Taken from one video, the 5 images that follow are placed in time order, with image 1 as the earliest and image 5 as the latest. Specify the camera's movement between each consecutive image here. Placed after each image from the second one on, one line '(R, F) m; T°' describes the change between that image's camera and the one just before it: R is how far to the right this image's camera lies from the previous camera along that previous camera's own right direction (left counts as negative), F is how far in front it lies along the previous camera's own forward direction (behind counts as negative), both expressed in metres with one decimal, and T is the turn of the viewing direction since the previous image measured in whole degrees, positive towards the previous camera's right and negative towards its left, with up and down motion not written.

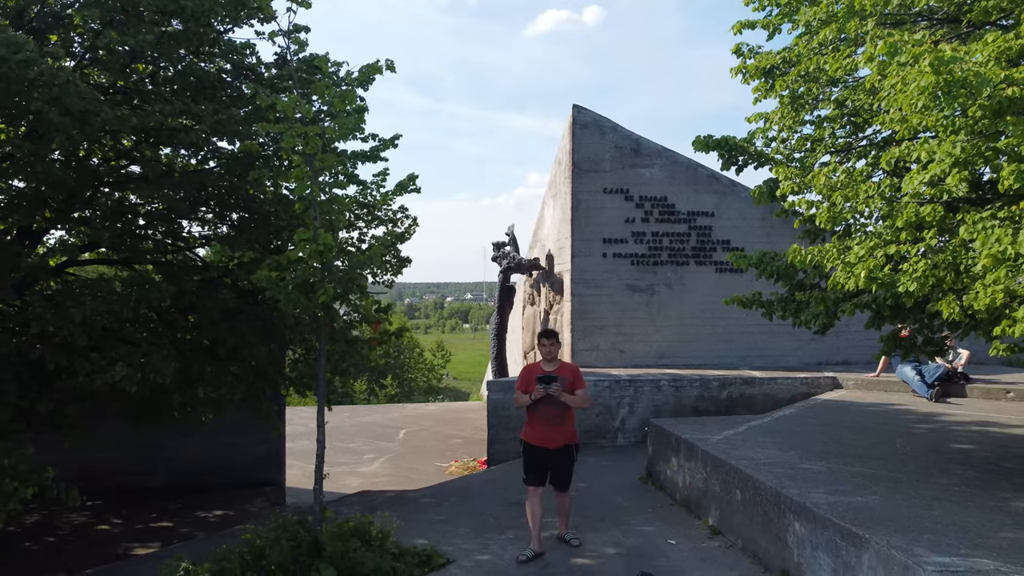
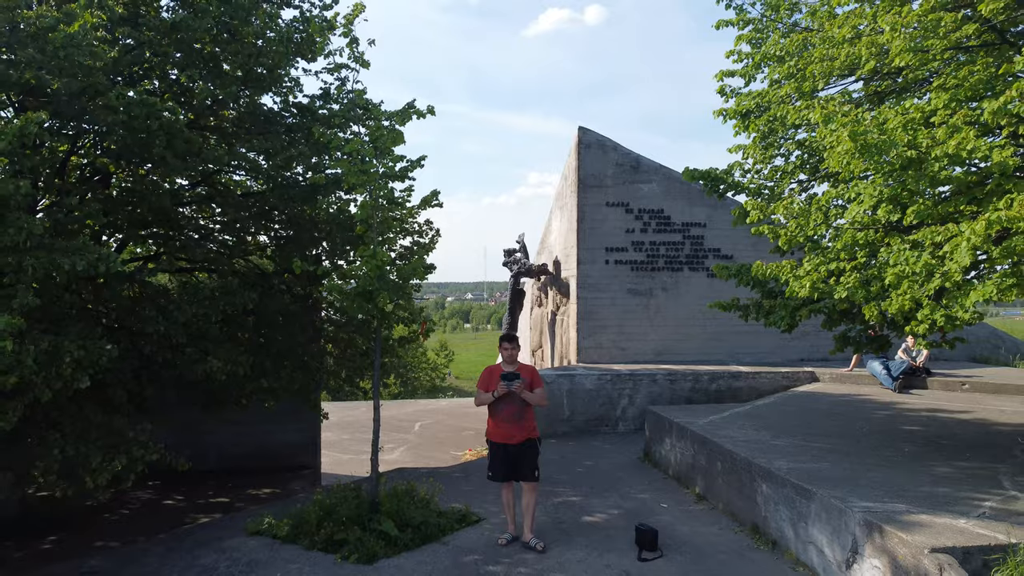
(-0.2, -1.1) m; 0°
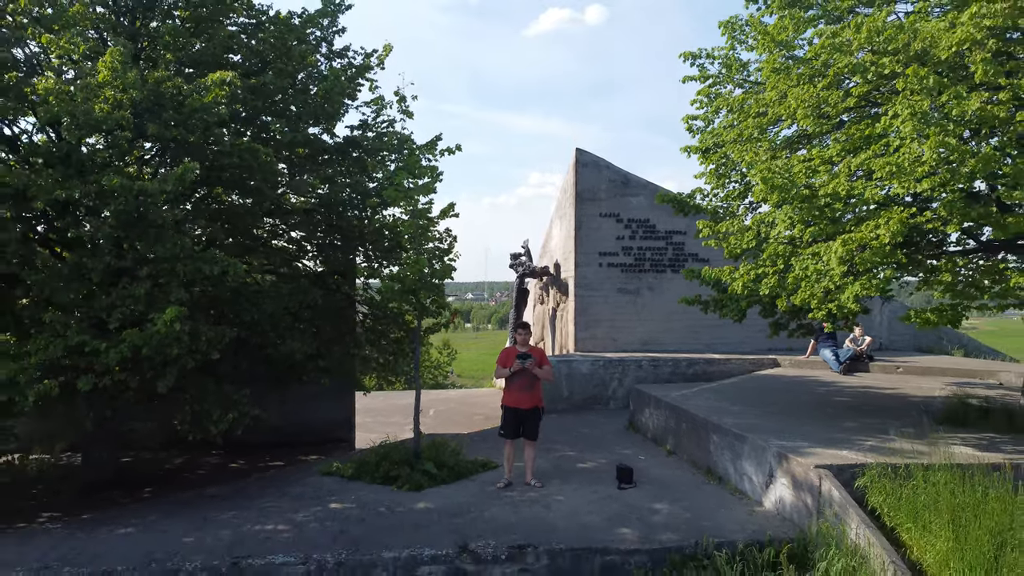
(-0.1, -1.7) m; 0°
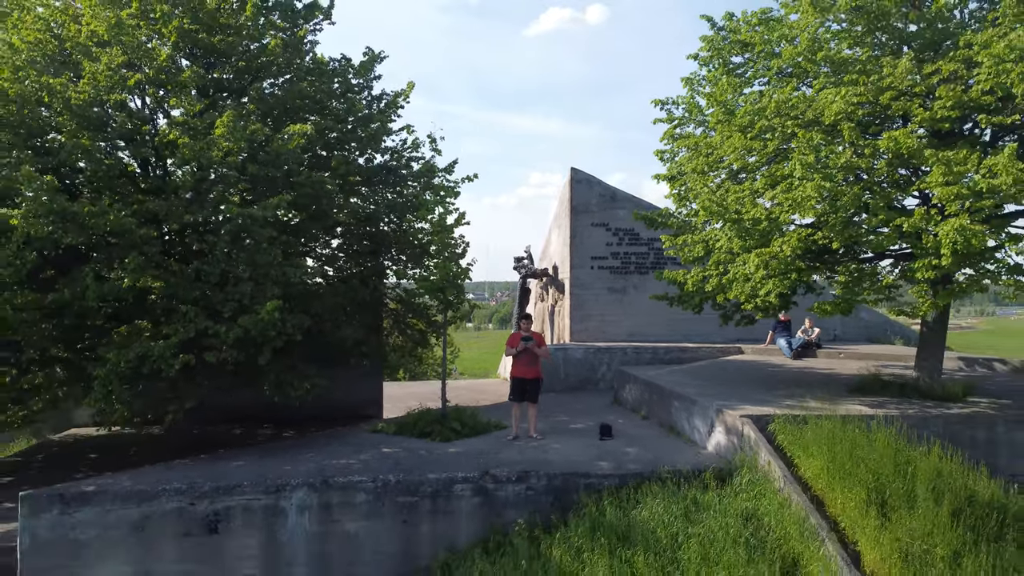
(-0.1, -2.1) m; 0°
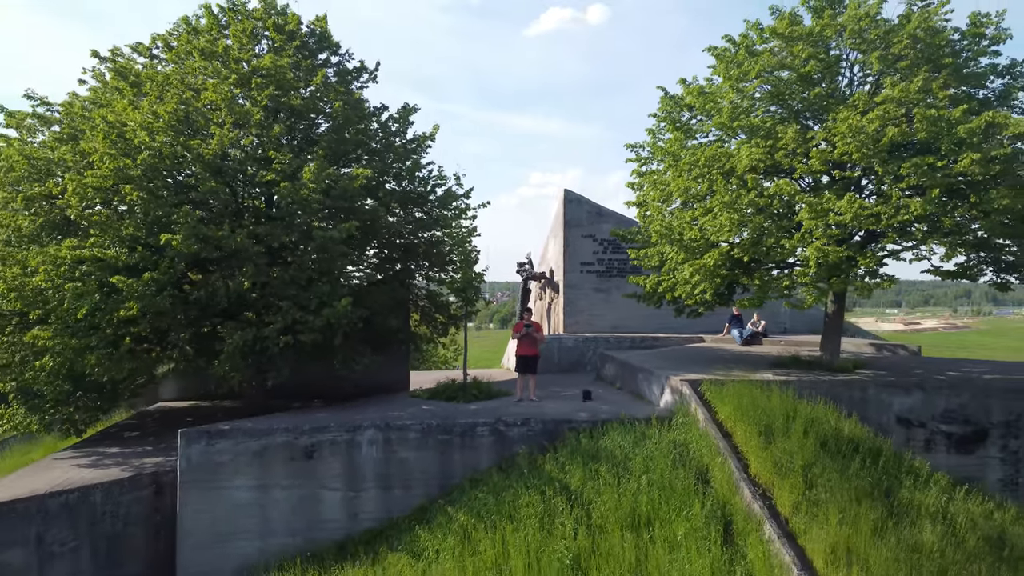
(-0.1, -3.1) m; 0°
